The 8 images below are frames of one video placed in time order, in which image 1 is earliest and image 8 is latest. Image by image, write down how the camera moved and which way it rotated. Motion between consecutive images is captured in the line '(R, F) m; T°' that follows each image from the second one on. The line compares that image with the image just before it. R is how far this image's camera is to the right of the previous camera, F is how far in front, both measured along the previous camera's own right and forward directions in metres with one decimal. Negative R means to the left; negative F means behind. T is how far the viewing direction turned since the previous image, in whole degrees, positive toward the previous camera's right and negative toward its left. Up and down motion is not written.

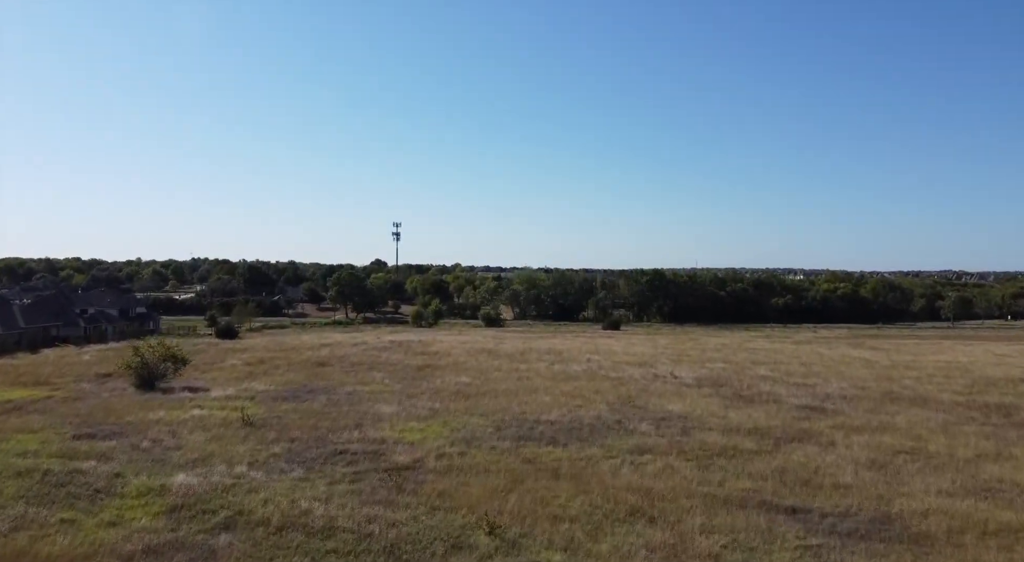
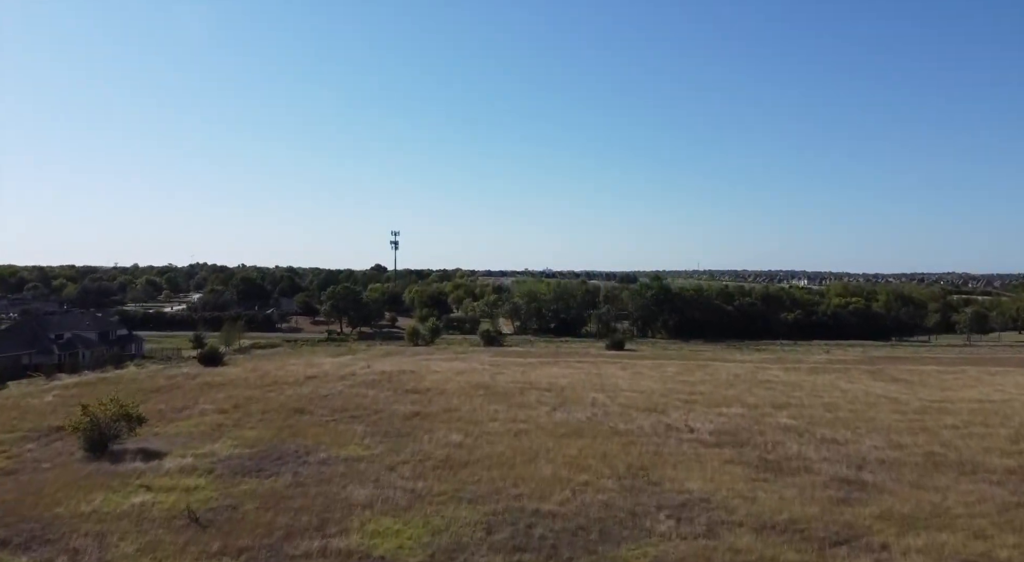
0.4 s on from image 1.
(+0.1, +1.1) m; 0°
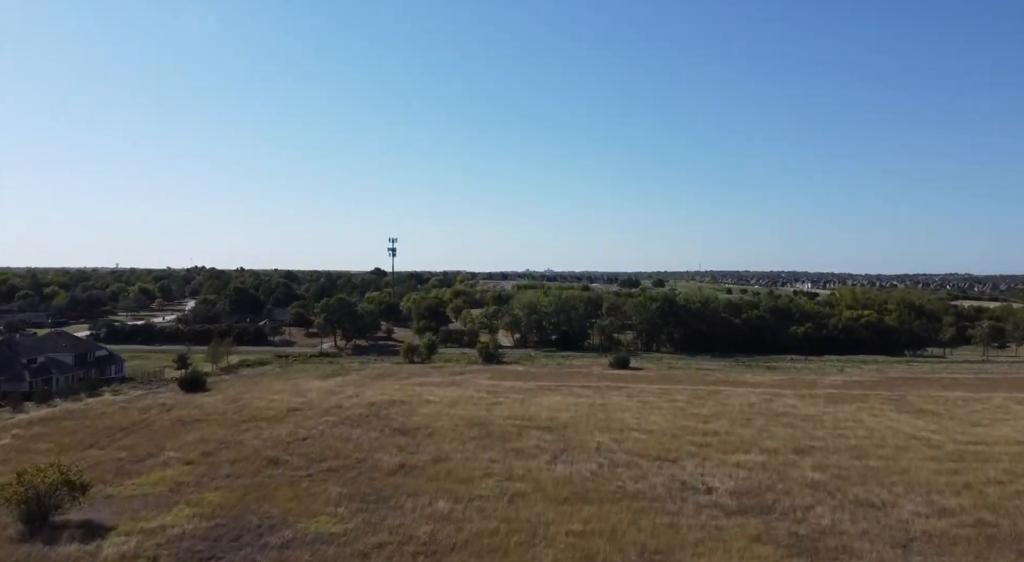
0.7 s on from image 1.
(+0.1, +1.1) m; 0°
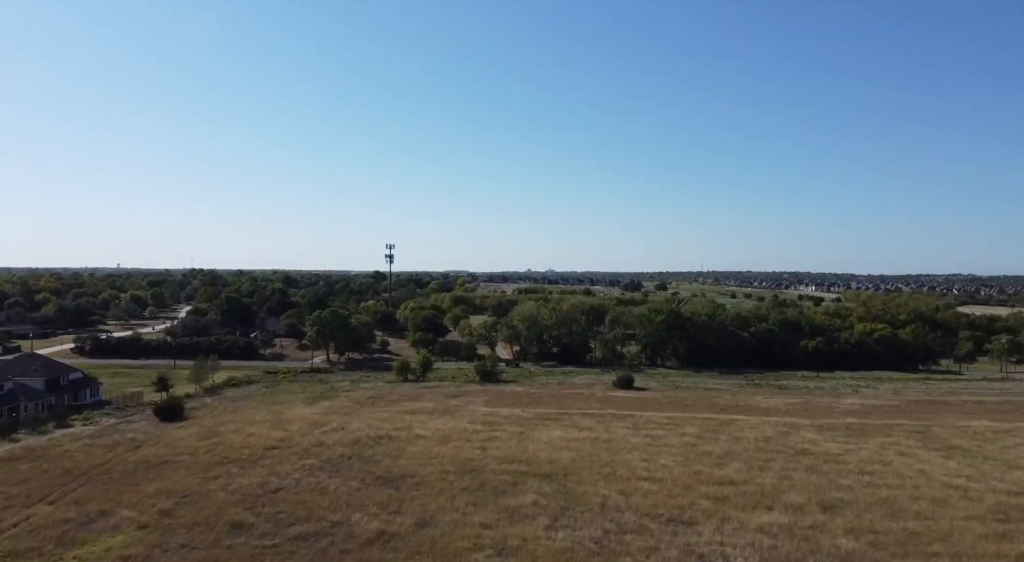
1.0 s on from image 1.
(+0.1, +1.2) m; 0°
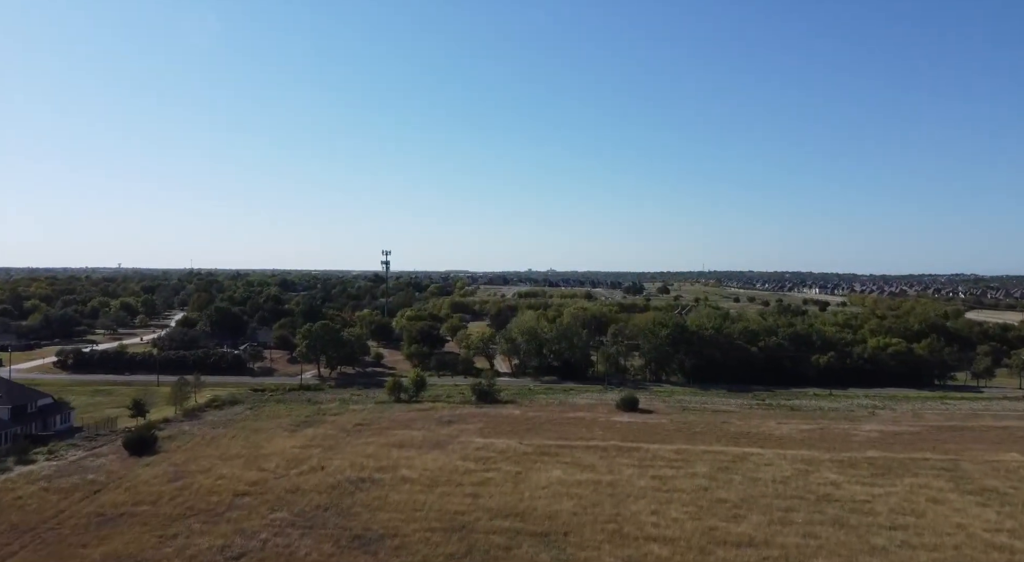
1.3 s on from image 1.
(+0.1, +1.2) m; 0°
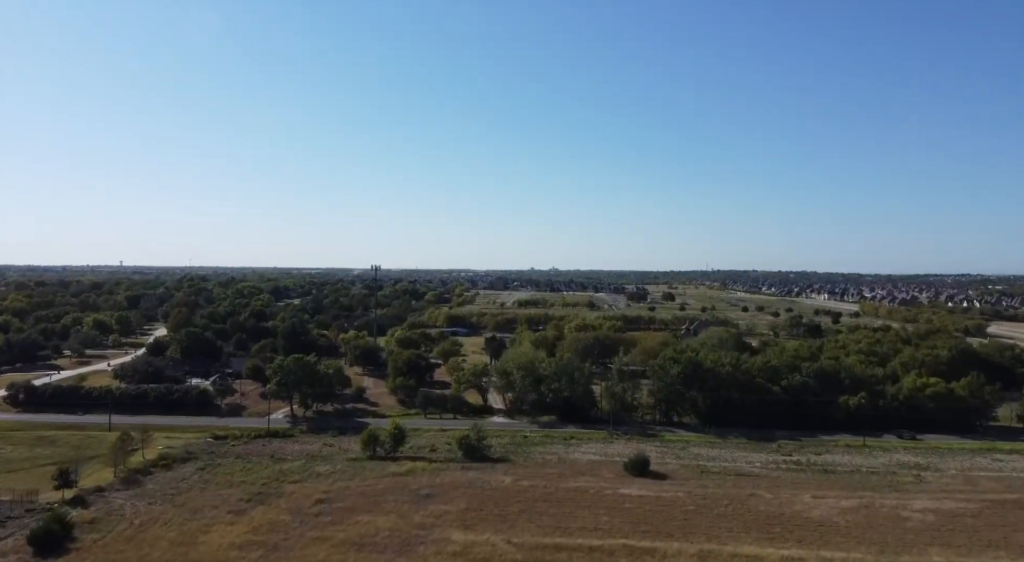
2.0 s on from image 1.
(+0.3, +3.0) m; 0°
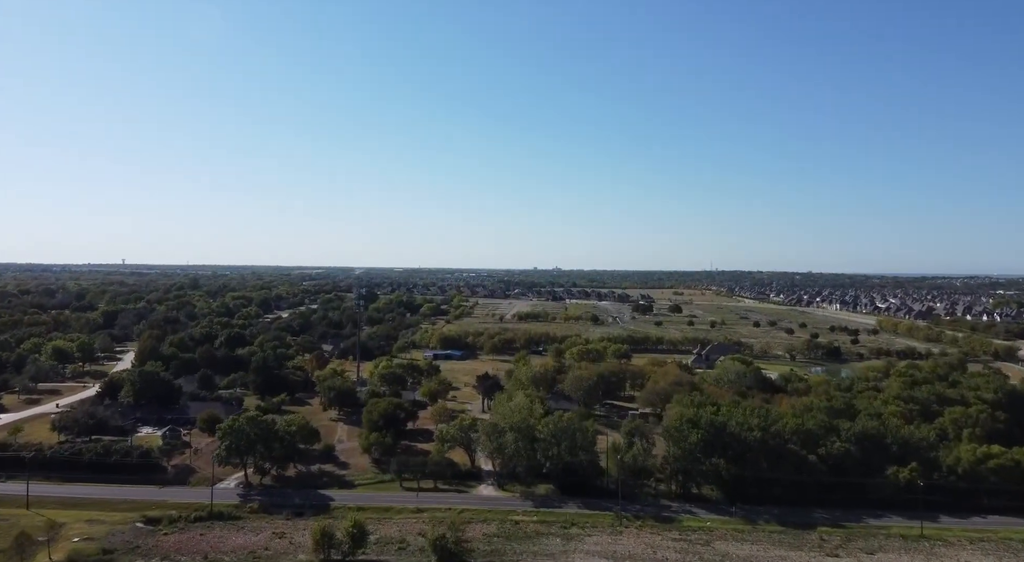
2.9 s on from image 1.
(+0.4, +3.9) m; 0°
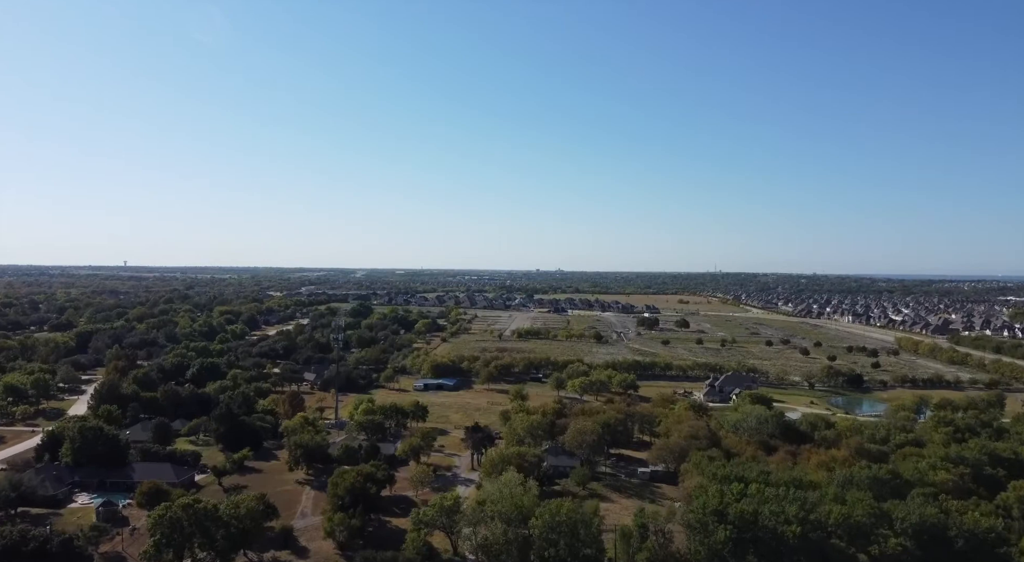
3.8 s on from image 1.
(+0.4, +3.8) m; 0°
